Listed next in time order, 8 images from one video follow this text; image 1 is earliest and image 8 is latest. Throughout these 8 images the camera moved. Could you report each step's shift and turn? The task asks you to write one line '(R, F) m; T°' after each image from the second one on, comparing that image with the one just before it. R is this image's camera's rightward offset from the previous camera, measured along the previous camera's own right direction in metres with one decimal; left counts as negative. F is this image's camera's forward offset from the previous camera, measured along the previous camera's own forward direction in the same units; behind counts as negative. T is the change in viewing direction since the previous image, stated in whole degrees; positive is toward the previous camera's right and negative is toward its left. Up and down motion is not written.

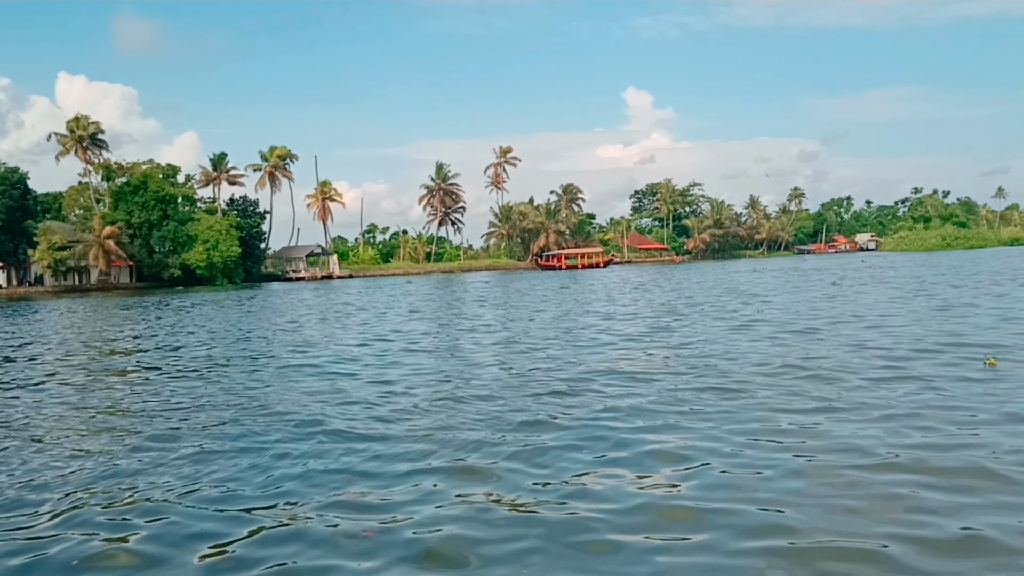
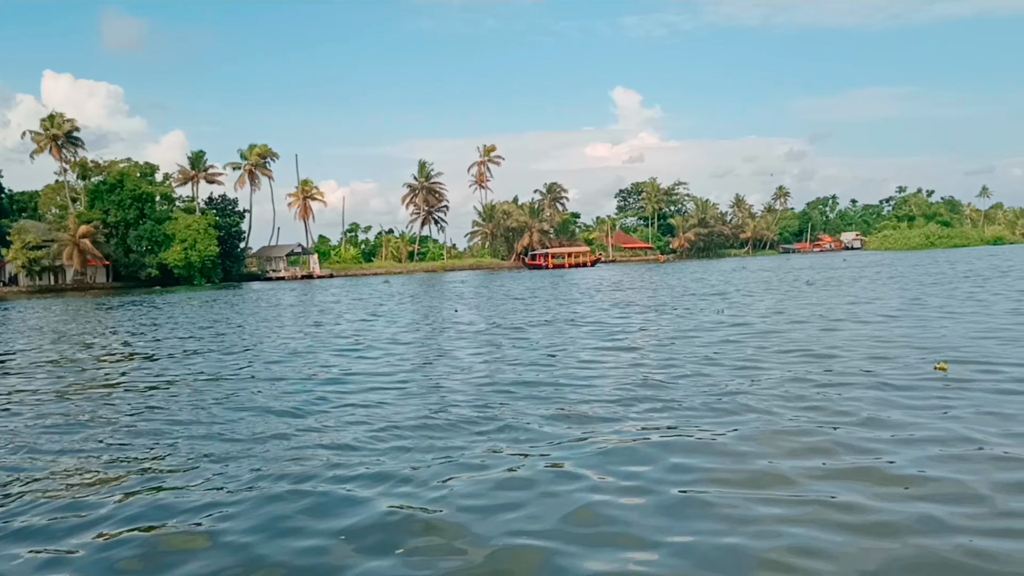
(+0.3, +0.3) m; +1°
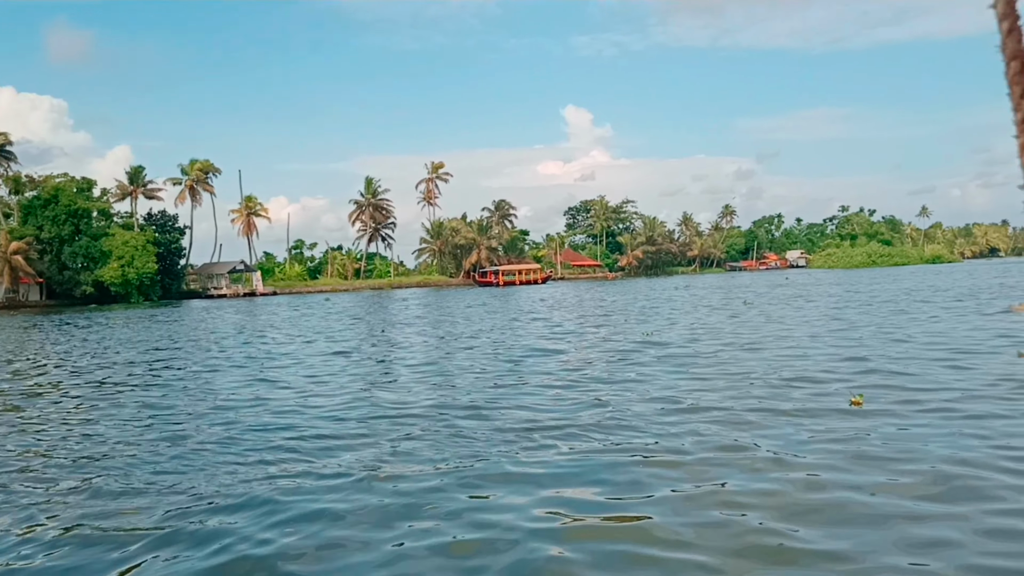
(+0.4, -0.1) m; +3°
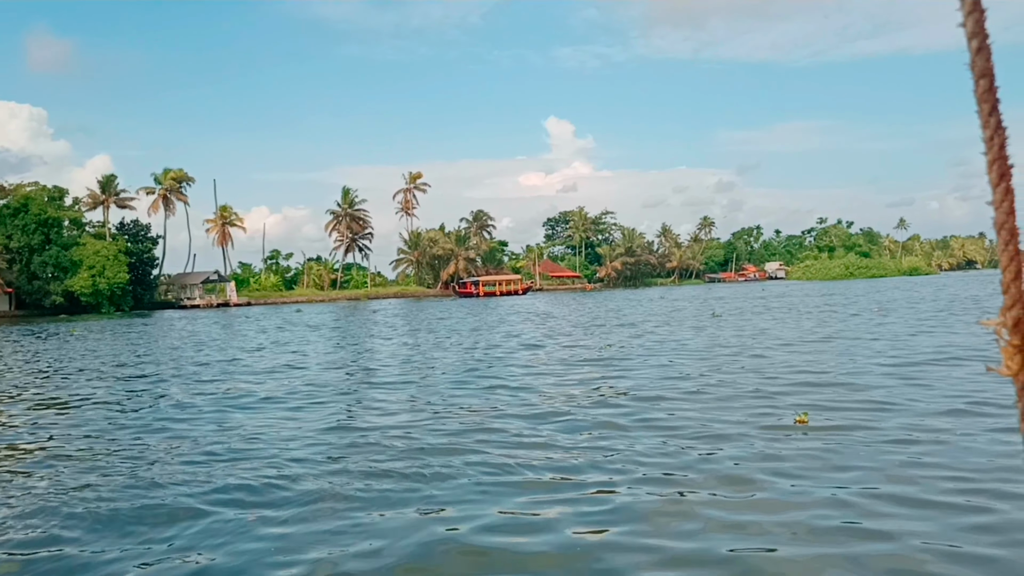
(+0.3, +0.1) m; +1°
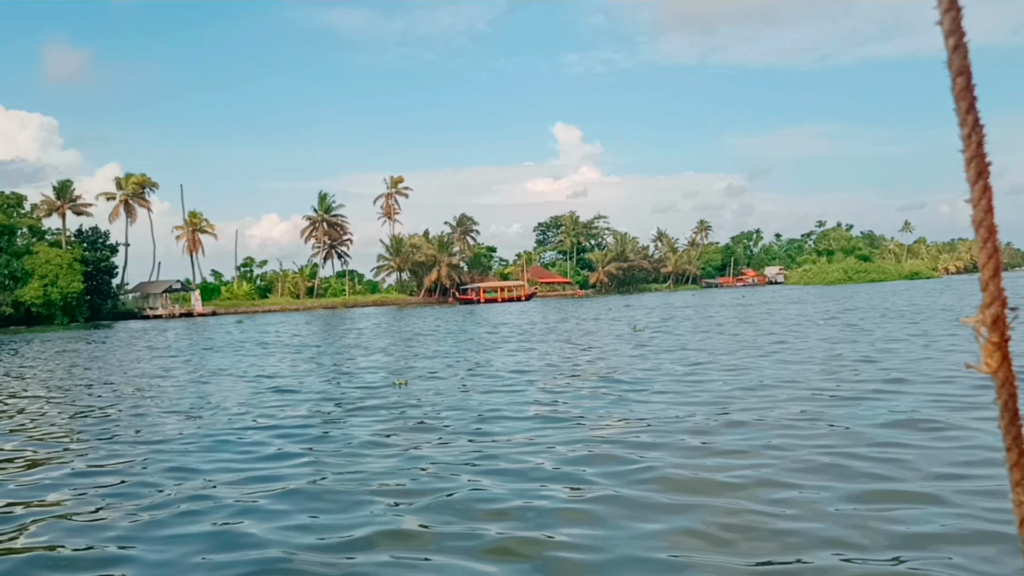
(+1.5, +1.7) m; 0°
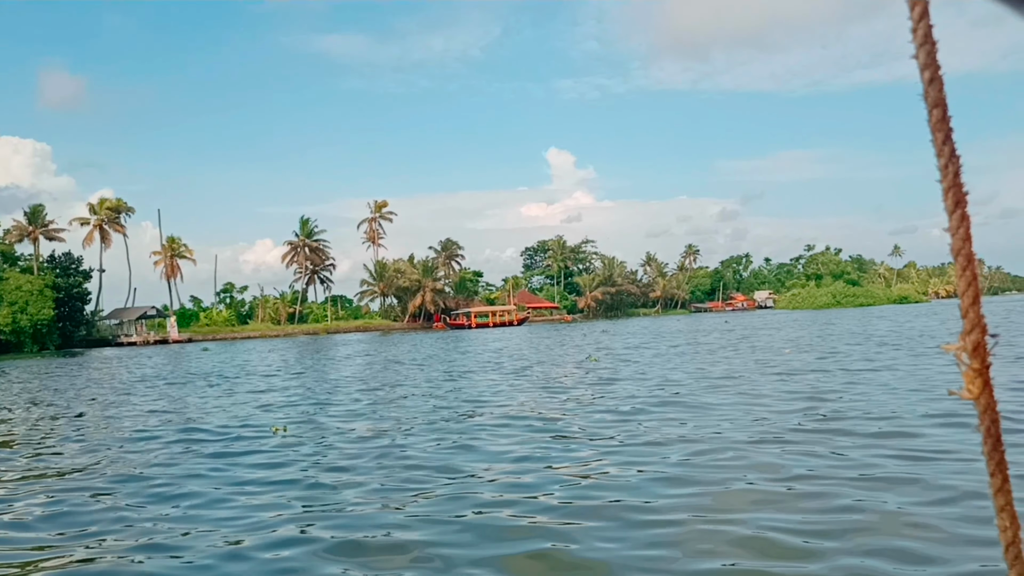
(+0.6, +0.6) m; +1°
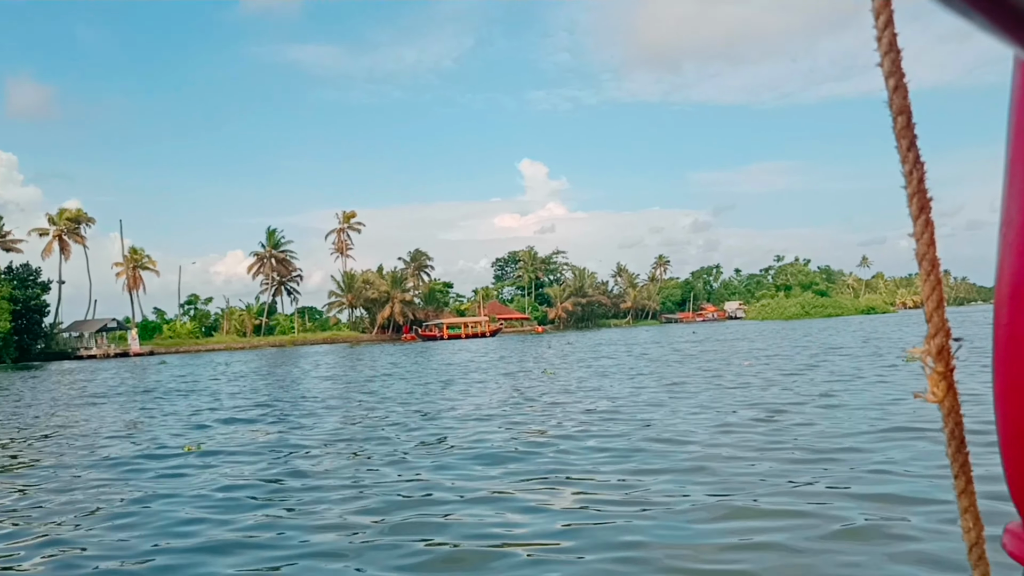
(+0.2, +0.2) m; +2°
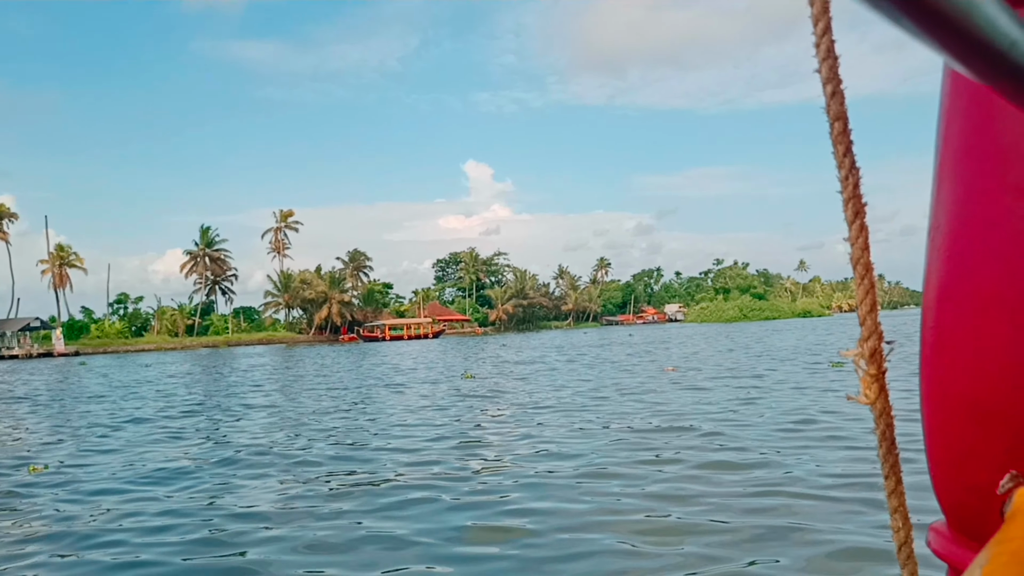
(+0.3, 0.0) m; +4°
